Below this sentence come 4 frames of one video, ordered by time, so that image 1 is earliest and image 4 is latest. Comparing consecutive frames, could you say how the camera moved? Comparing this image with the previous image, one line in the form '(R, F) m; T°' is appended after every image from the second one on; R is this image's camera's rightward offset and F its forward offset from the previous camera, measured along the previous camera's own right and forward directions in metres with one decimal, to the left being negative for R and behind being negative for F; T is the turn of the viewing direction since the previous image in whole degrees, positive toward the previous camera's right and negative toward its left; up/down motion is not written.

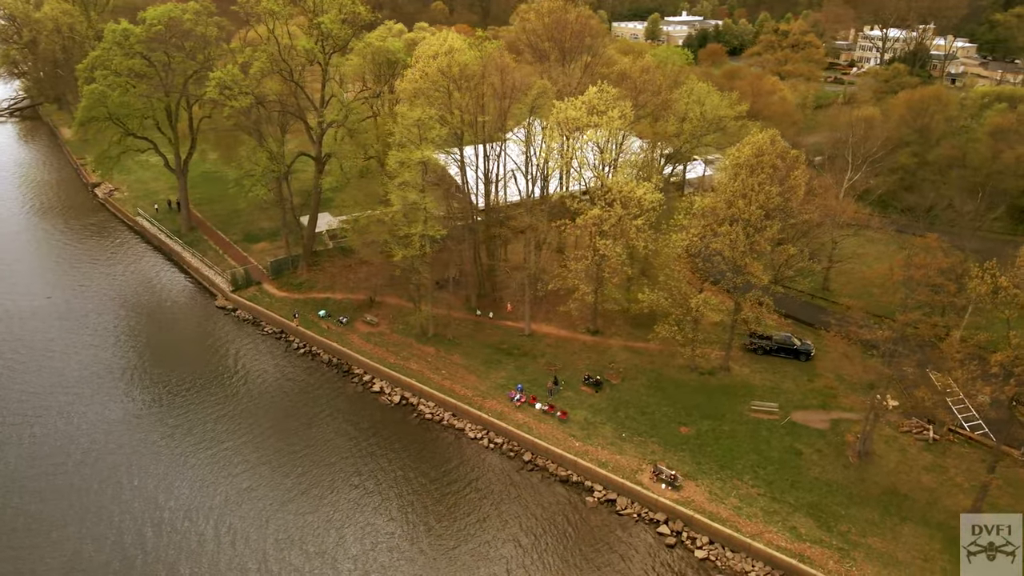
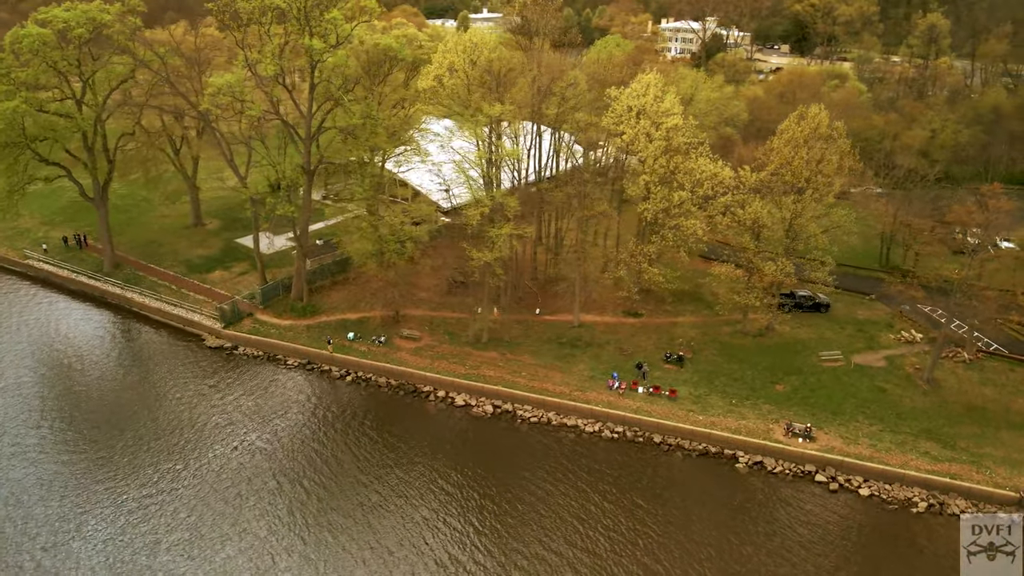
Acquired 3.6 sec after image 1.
(-13.7, +2.5) m; +14°
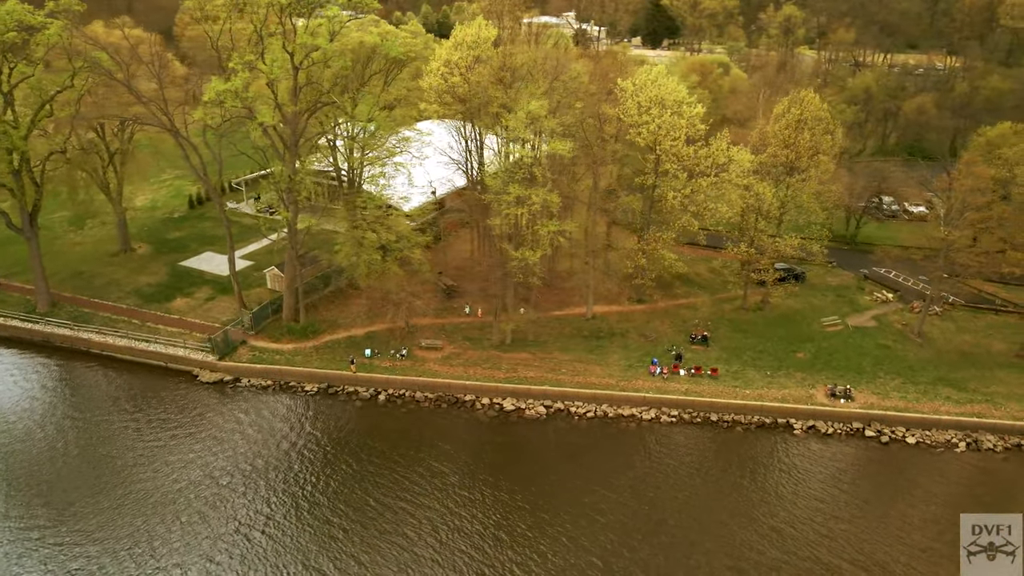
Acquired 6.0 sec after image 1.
(-8.7, +1.2) m; +10°
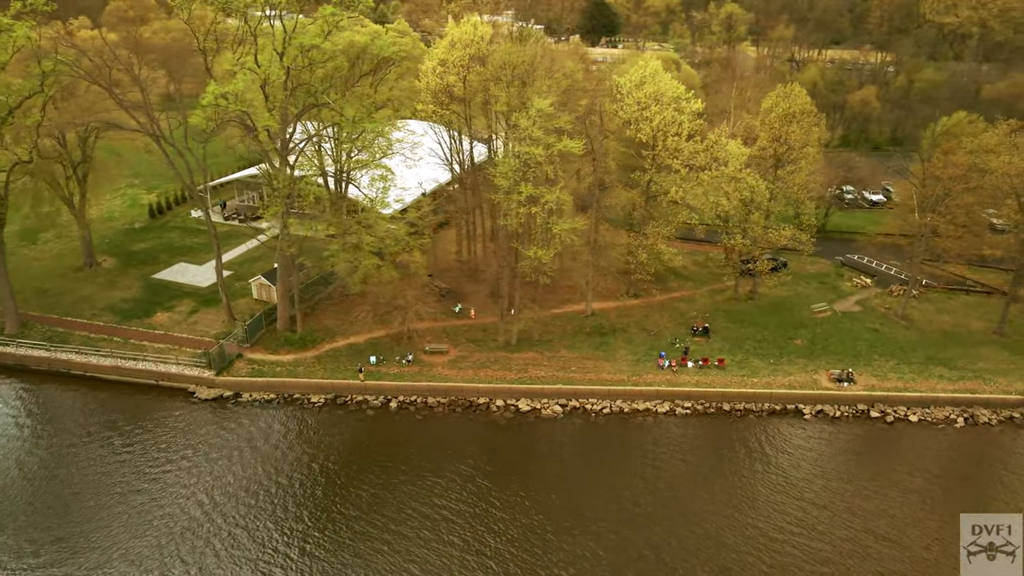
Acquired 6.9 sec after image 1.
(-3.4, +0.2) m; +5°
